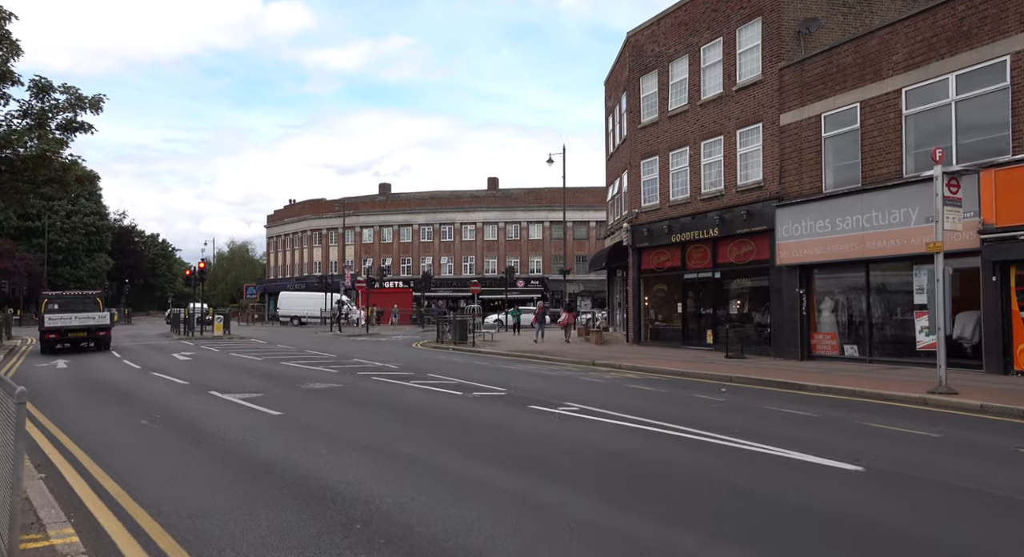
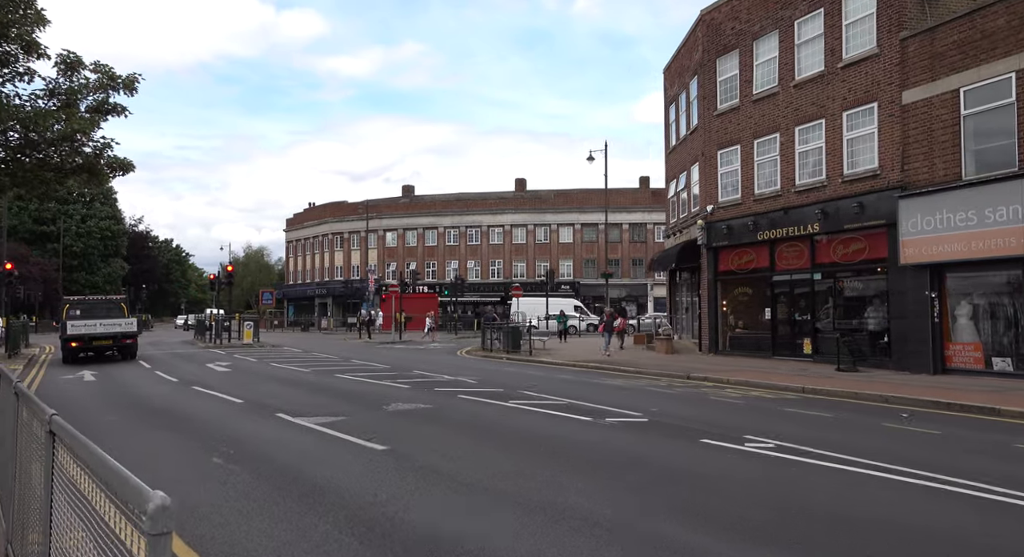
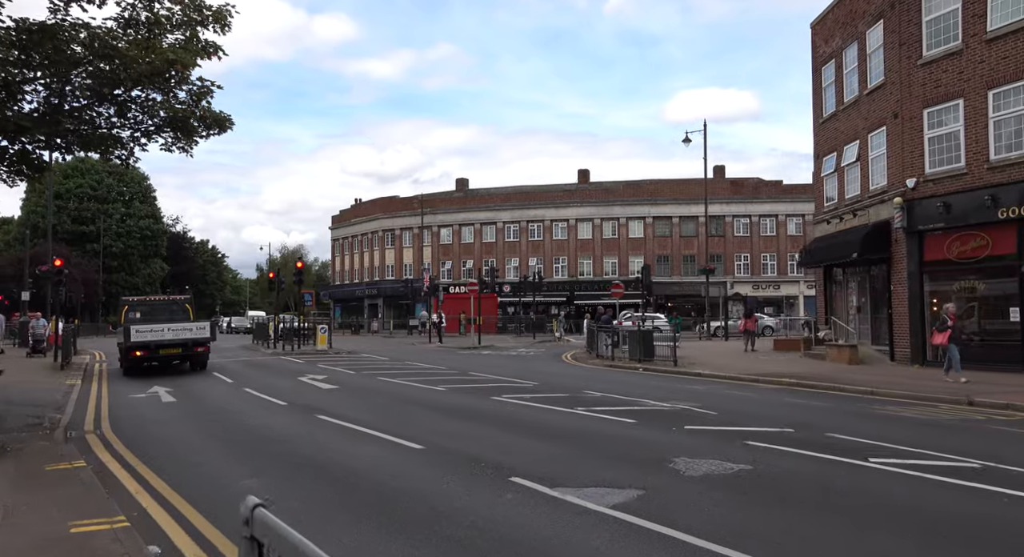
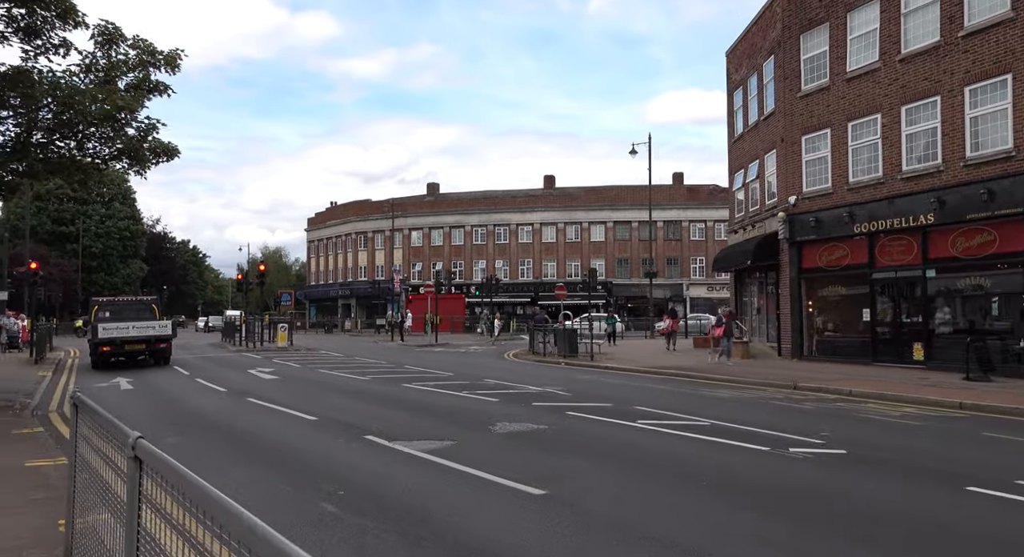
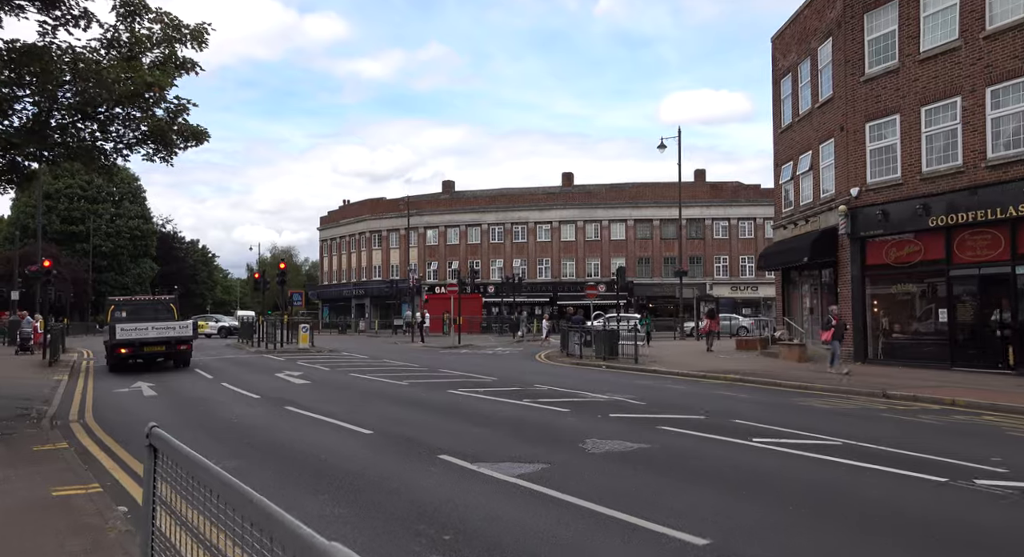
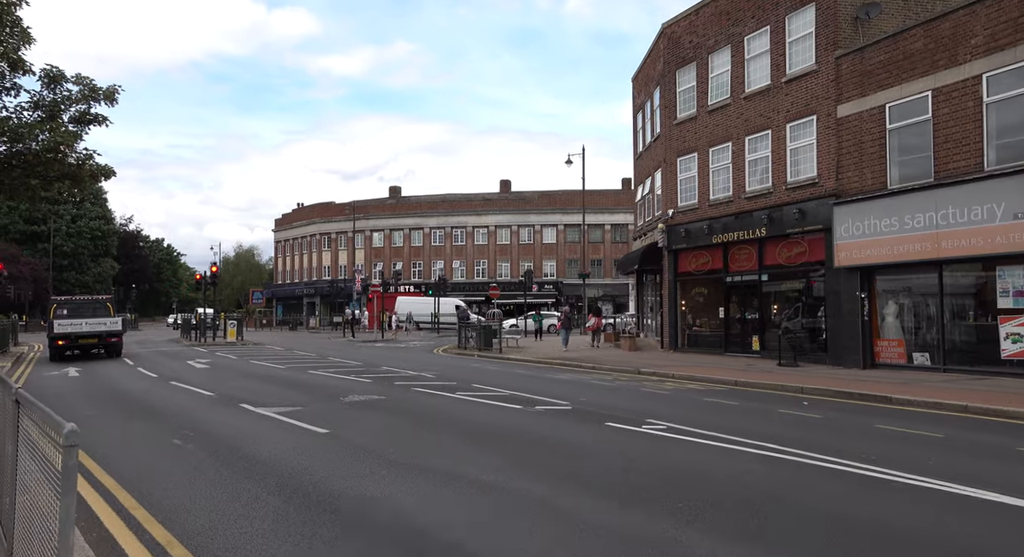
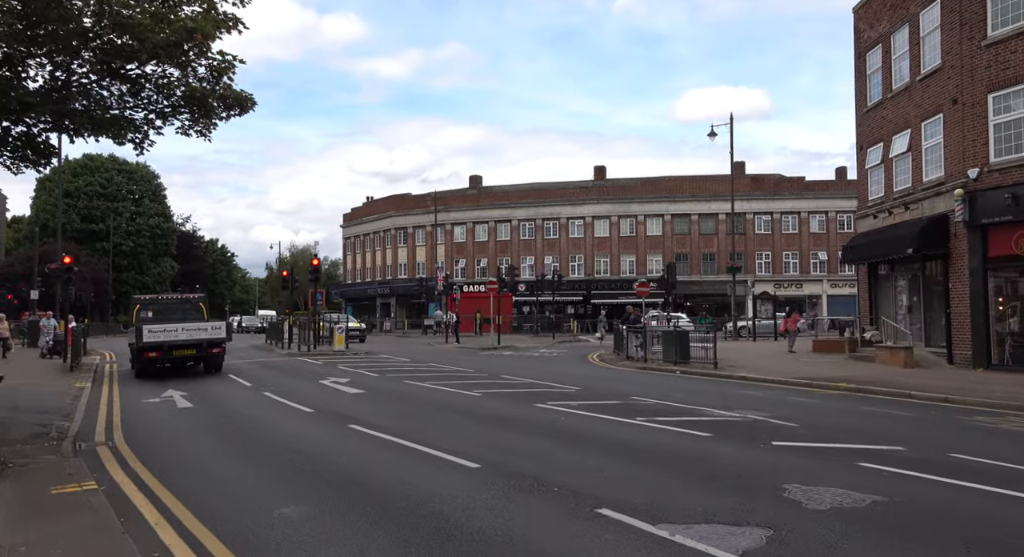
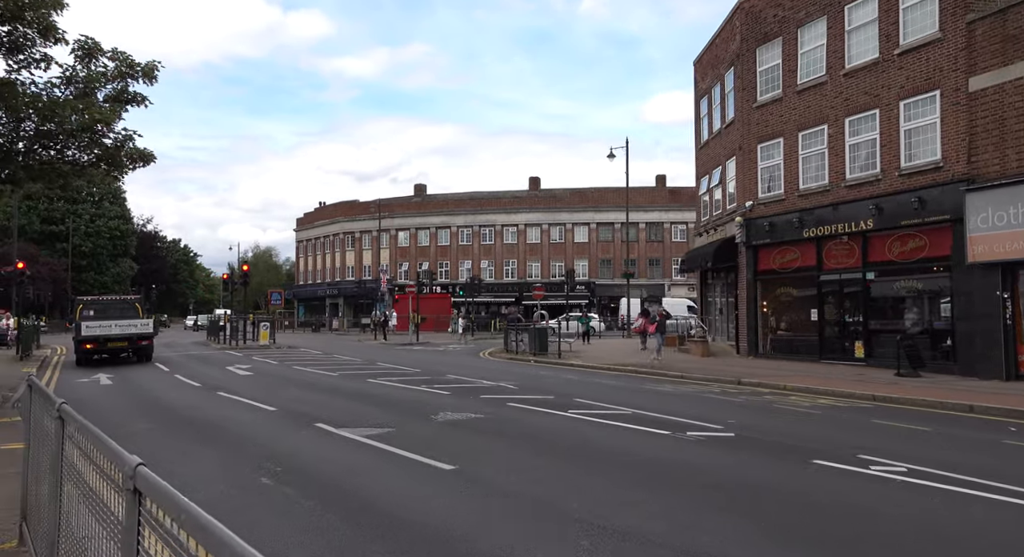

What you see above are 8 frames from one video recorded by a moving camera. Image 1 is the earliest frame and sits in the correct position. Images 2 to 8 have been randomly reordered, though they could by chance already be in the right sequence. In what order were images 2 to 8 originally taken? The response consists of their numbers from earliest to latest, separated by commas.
6, 2, 8, 4, 5, 3, 7
